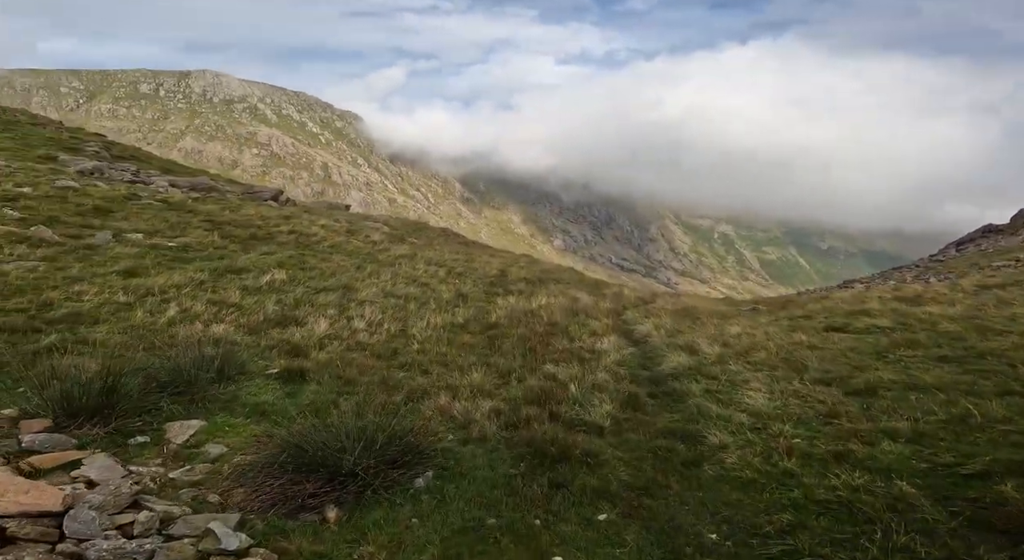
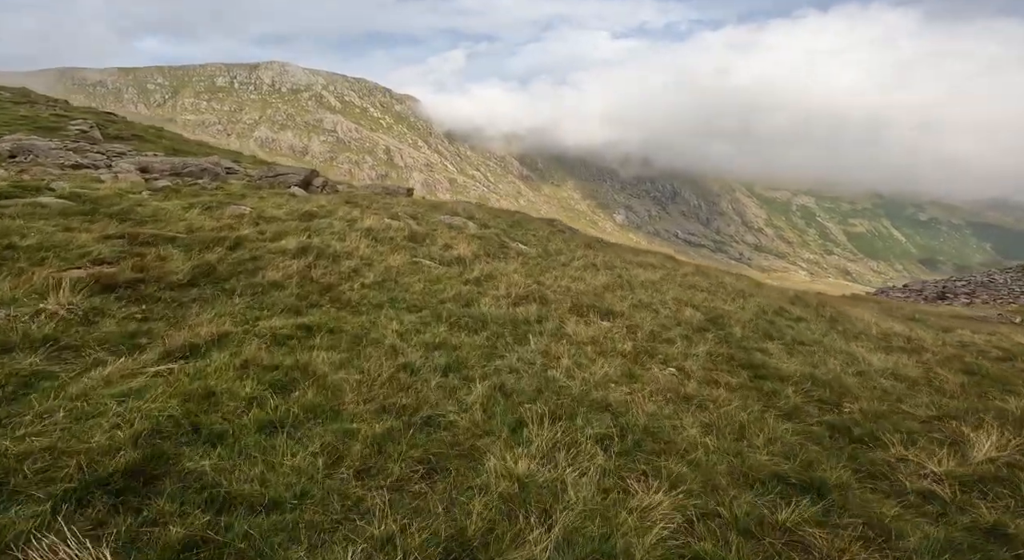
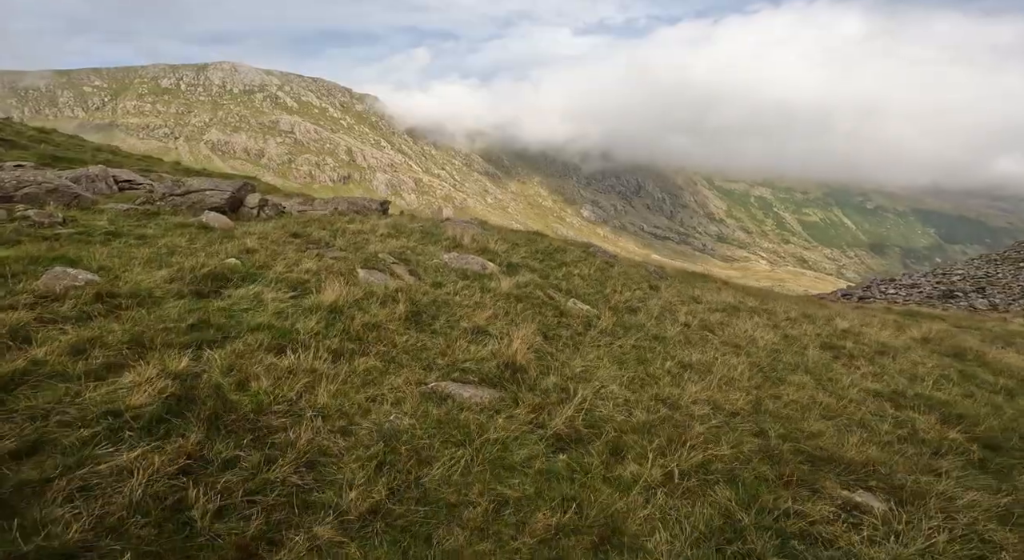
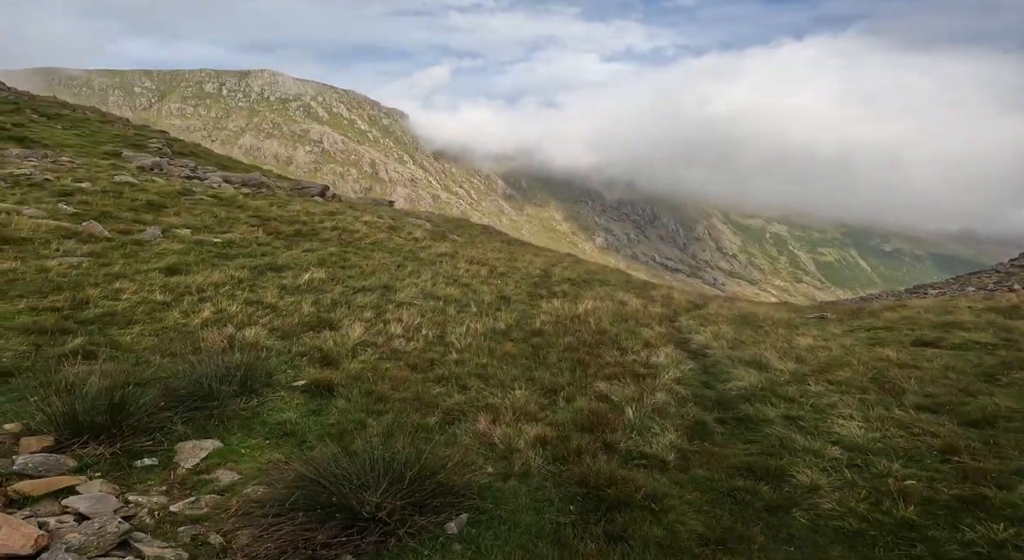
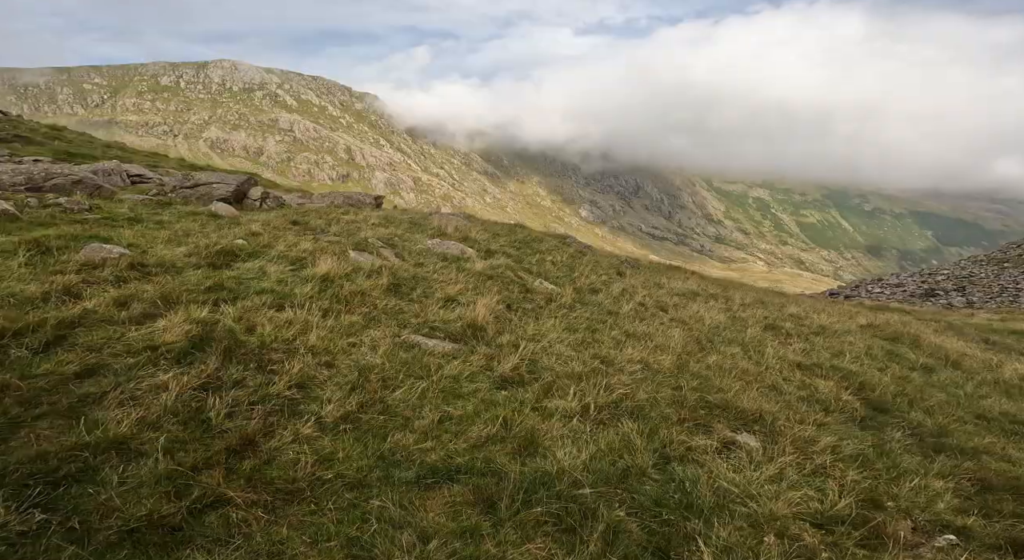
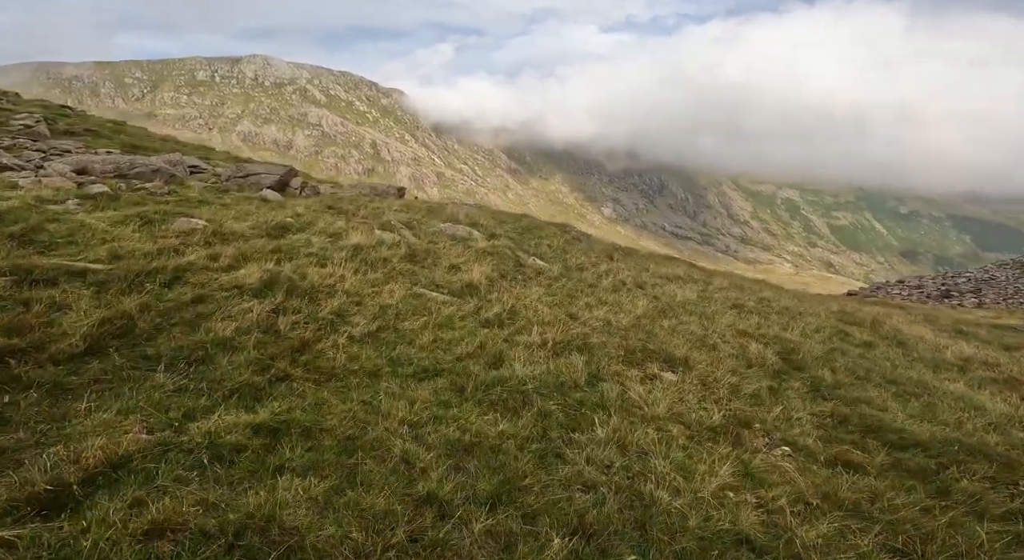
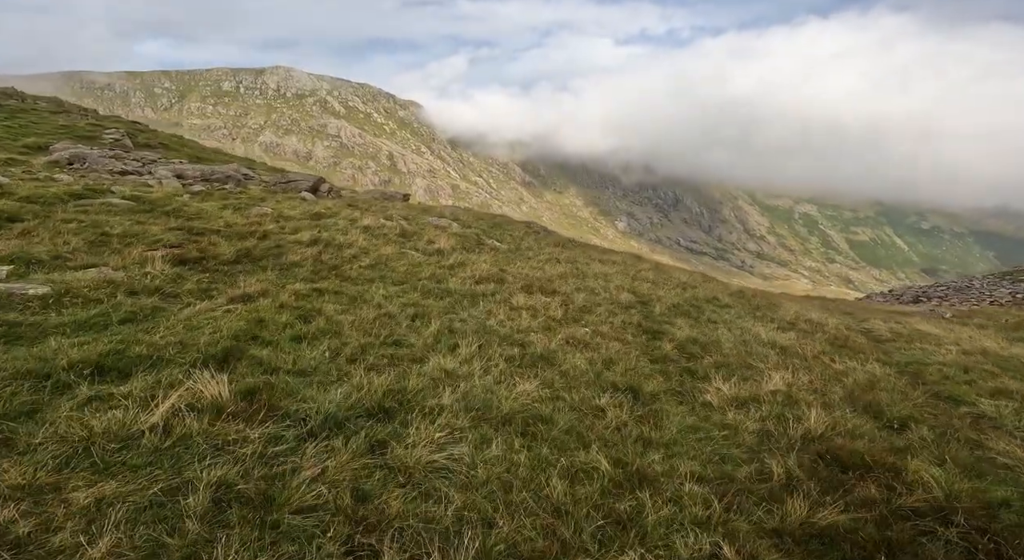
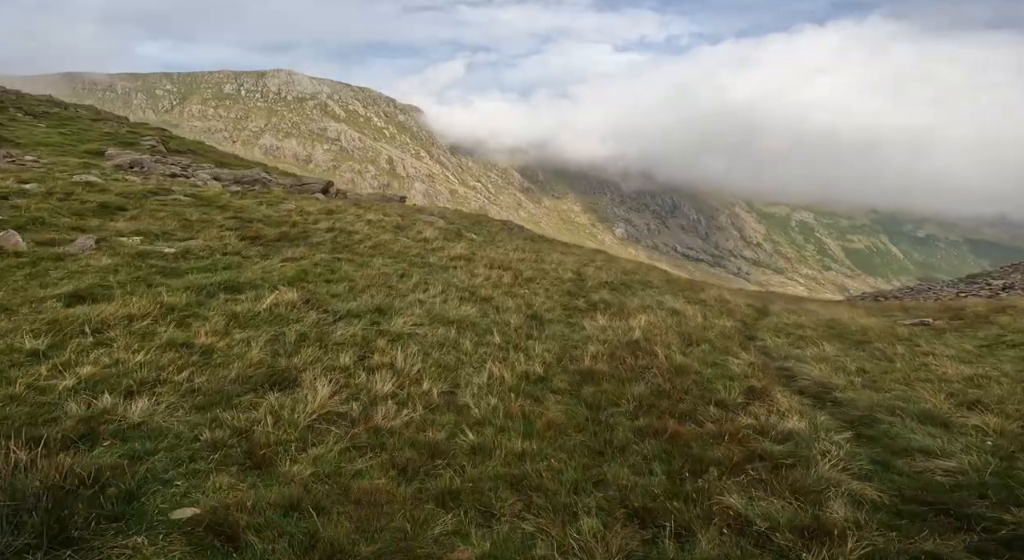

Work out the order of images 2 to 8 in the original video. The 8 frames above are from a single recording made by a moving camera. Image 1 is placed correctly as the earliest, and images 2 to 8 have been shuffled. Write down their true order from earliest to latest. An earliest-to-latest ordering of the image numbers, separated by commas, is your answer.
4, 8, 7, 2, 6, 5, 3
